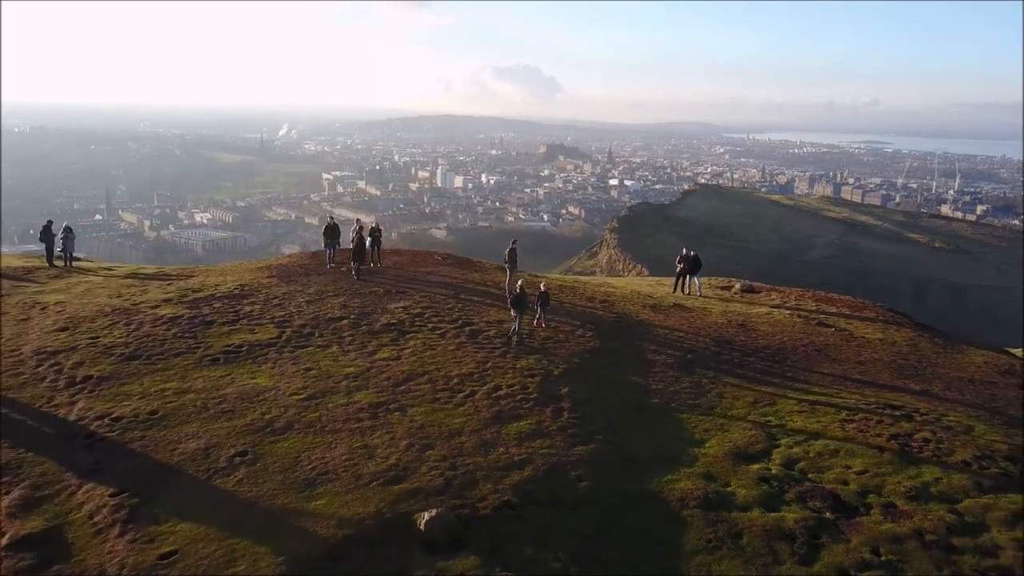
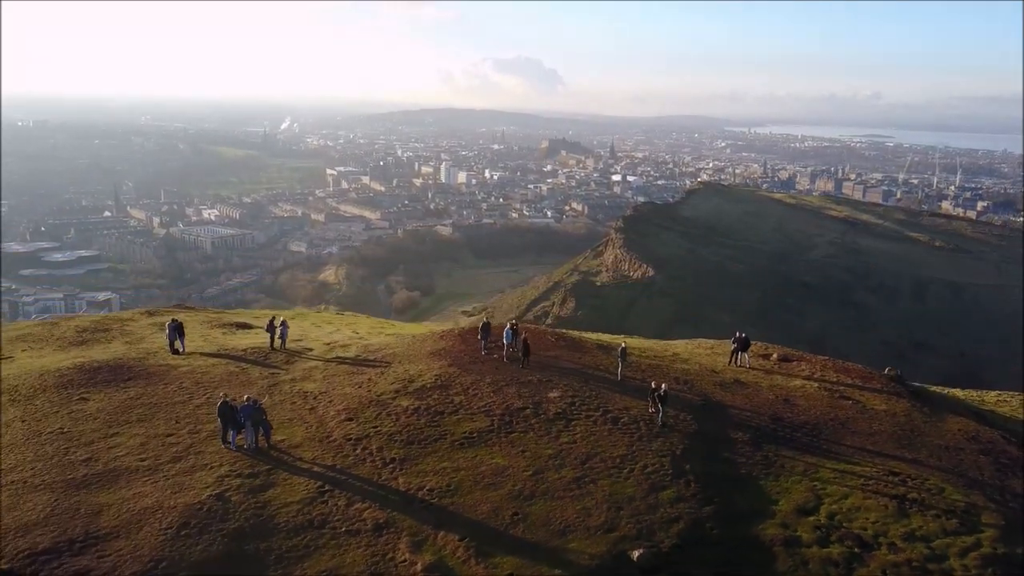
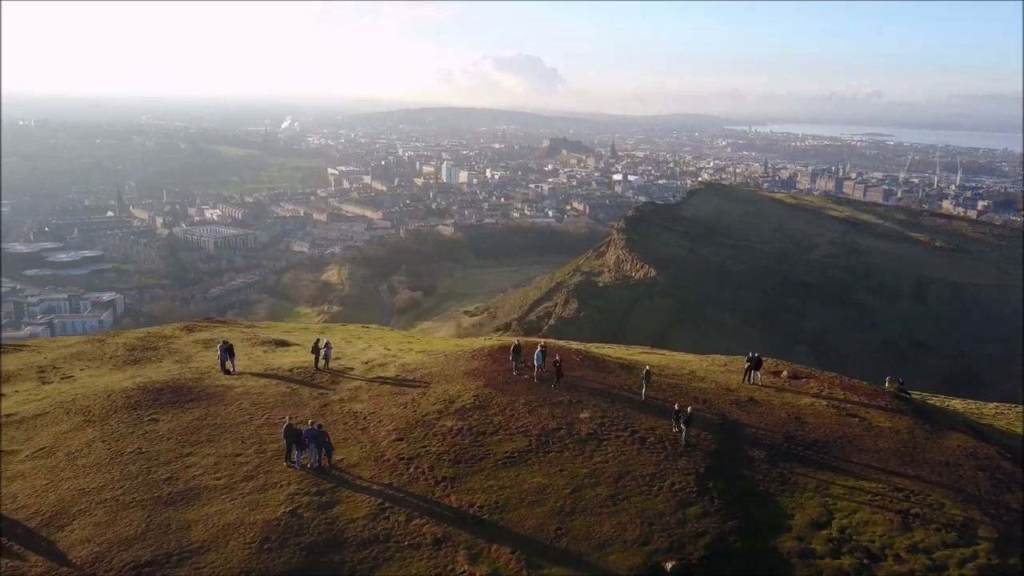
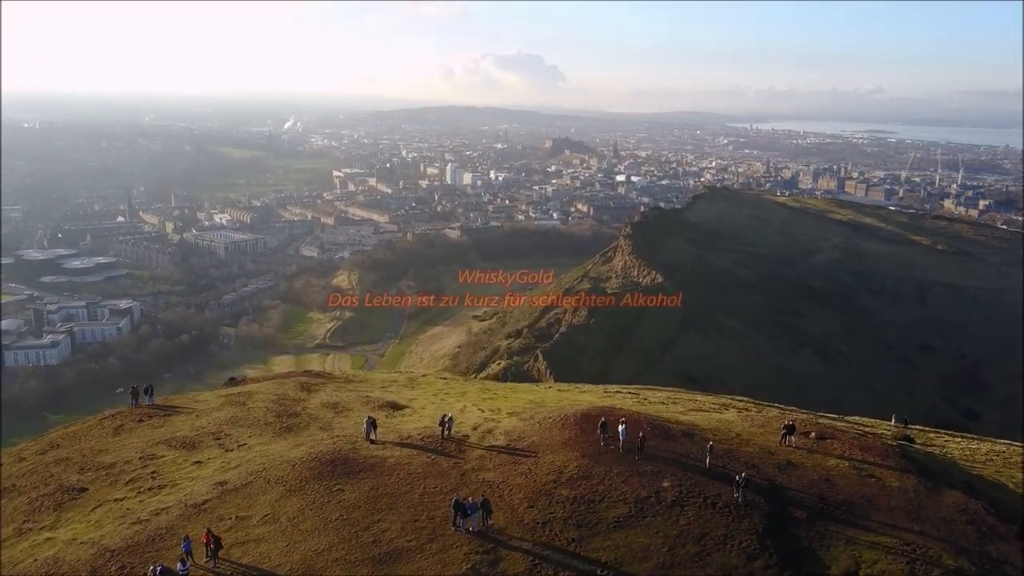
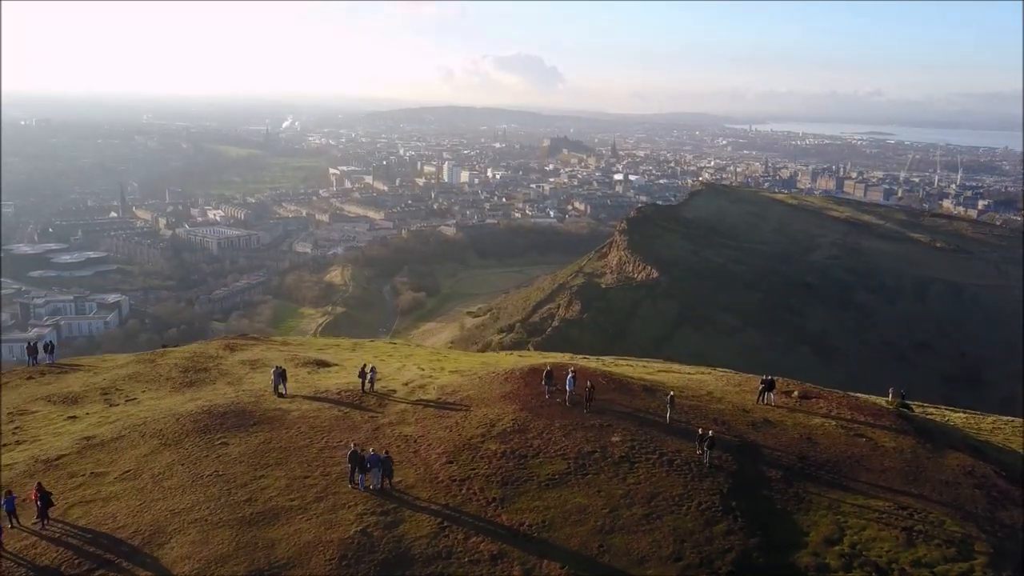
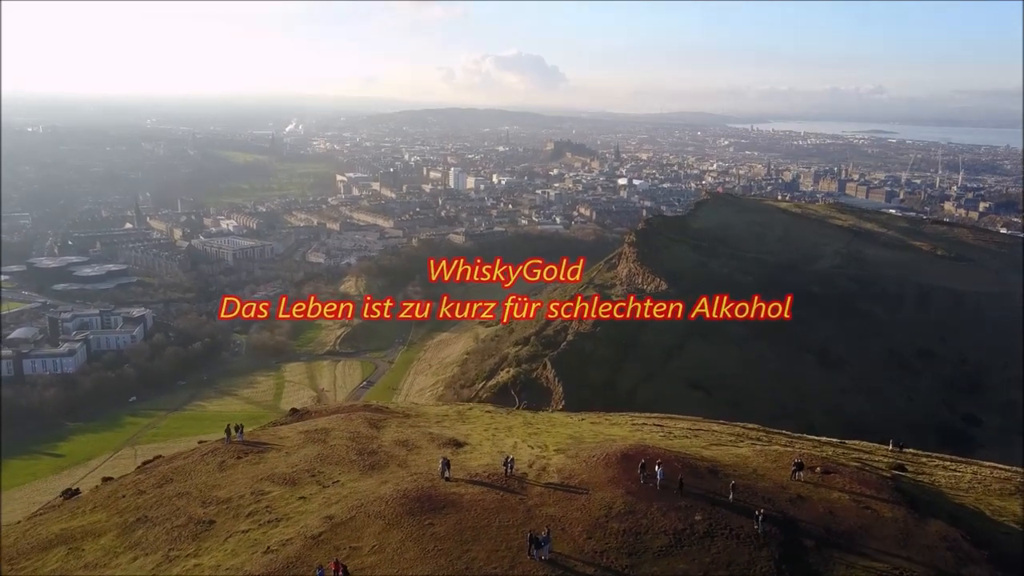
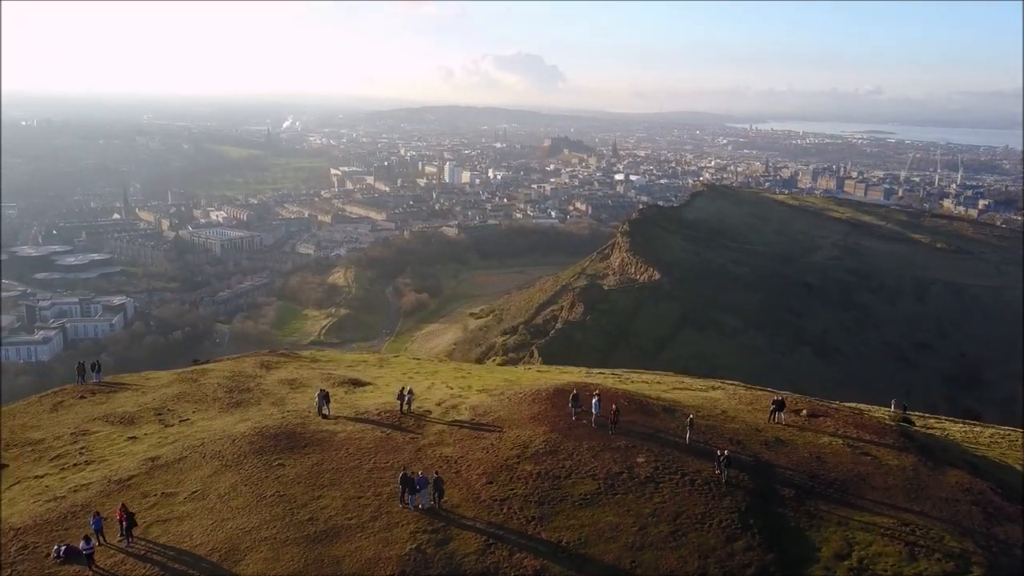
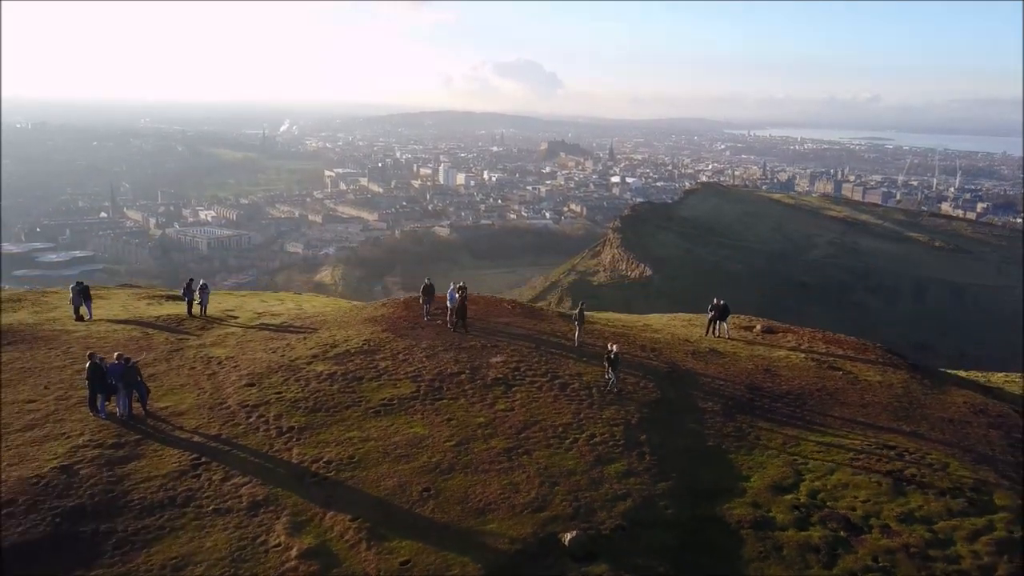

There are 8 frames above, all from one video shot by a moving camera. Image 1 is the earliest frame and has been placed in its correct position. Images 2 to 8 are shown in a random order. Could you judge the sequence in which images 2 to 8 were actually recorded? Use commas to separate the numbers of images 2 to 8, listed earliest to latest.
8, 2, 3, 5, 7, 4, 6
